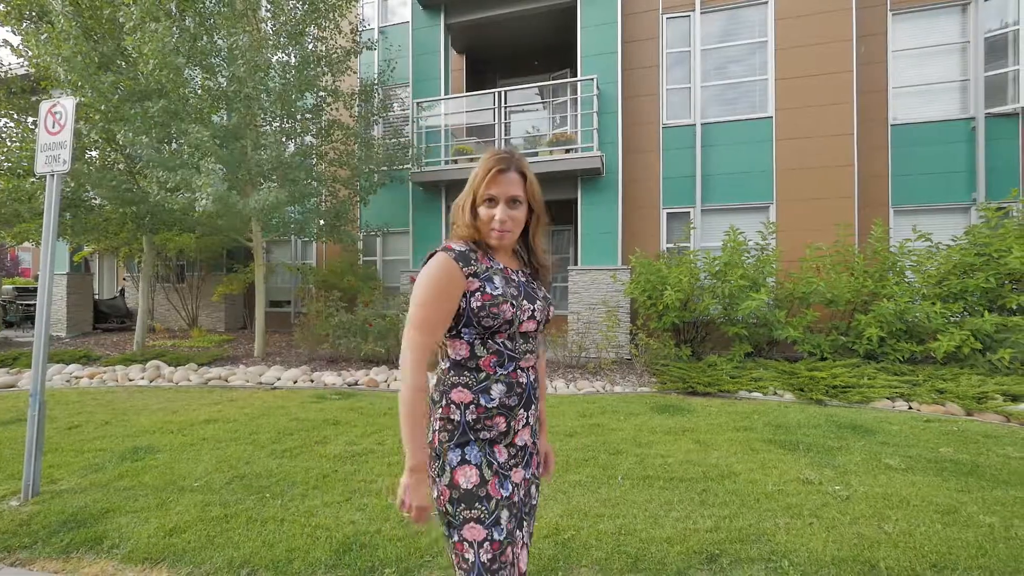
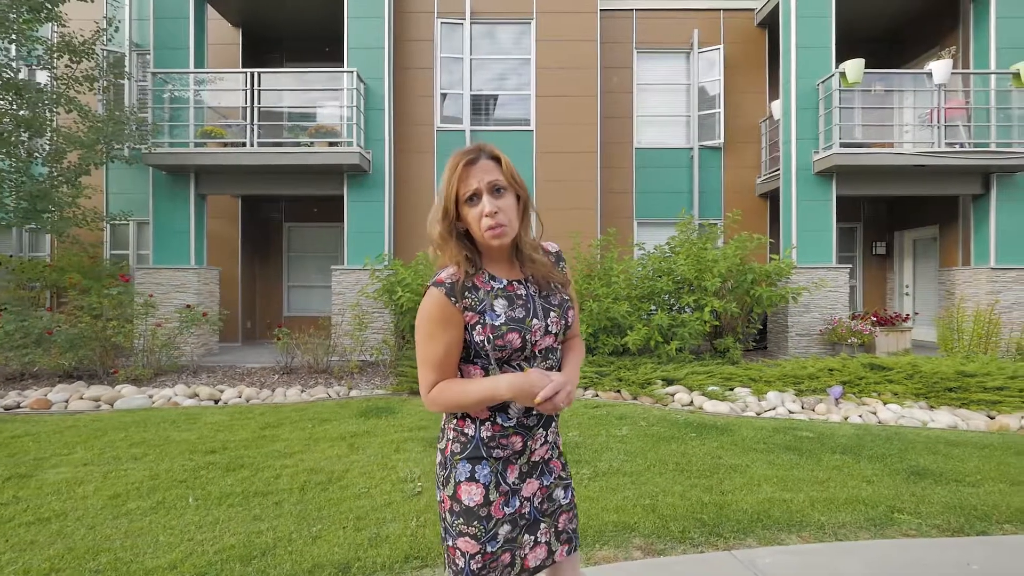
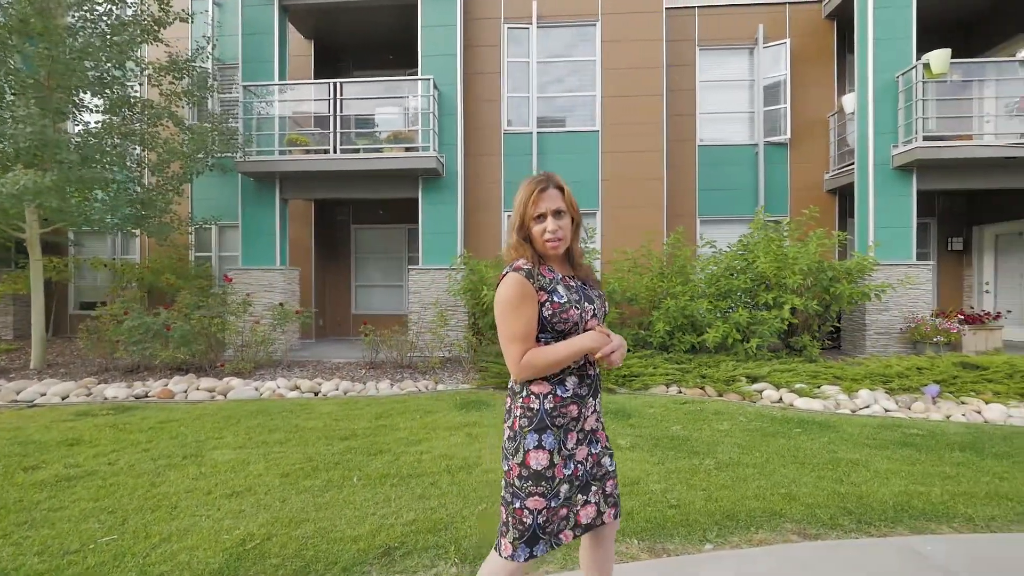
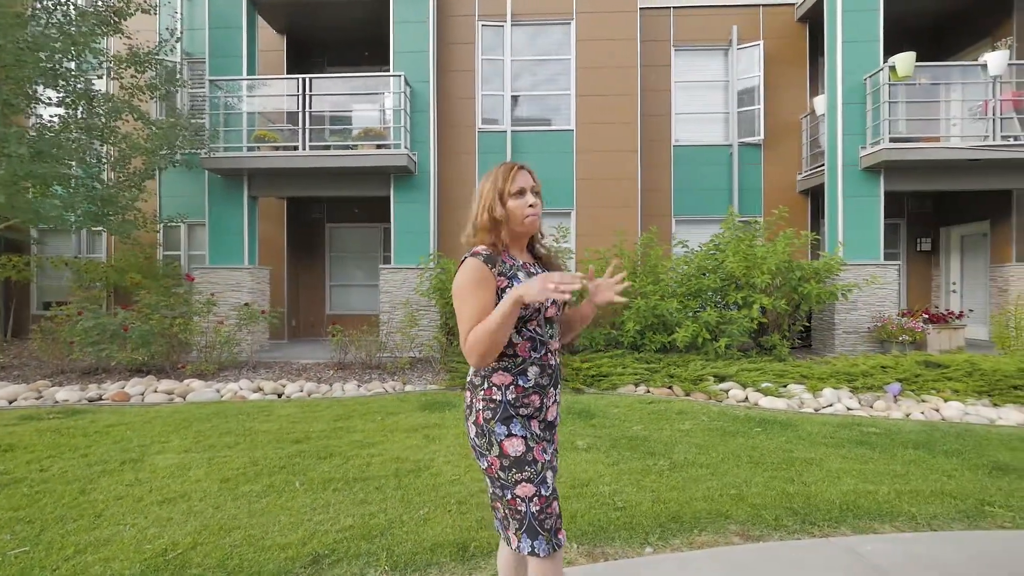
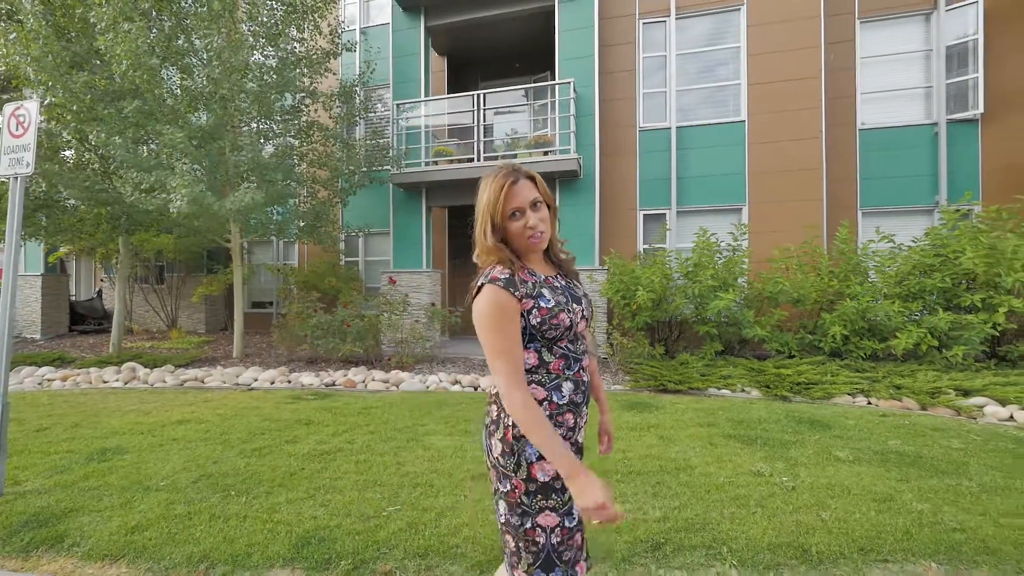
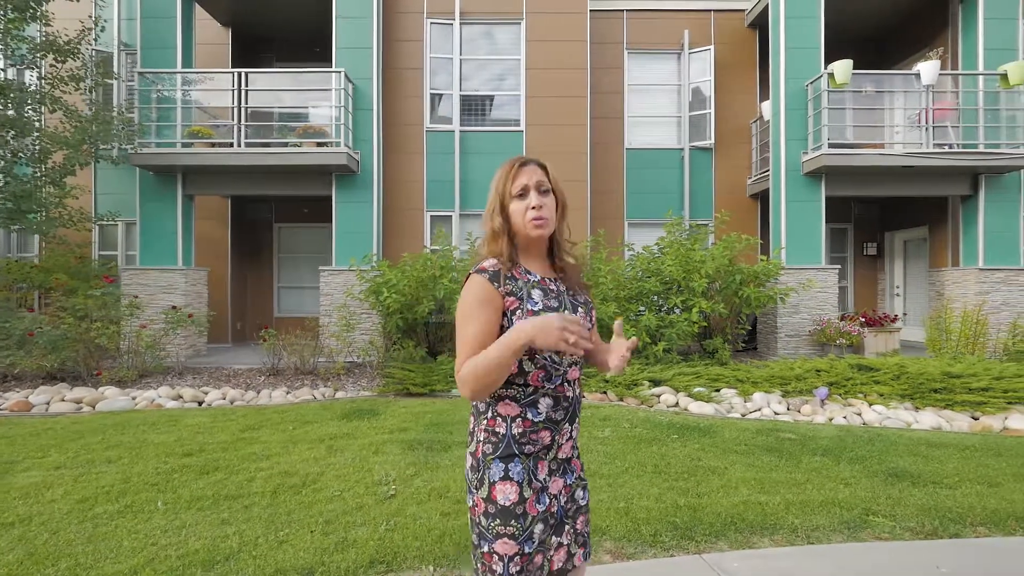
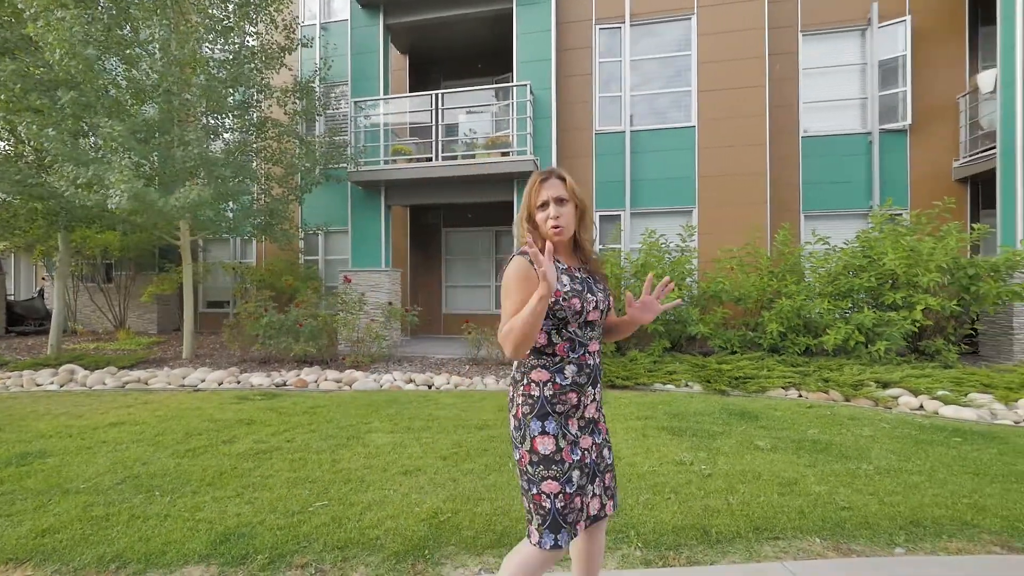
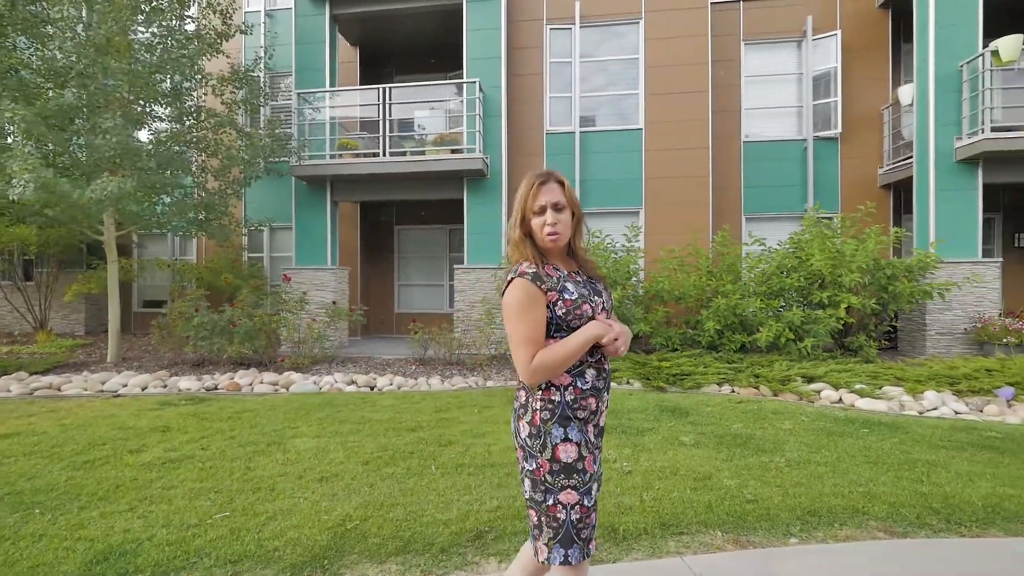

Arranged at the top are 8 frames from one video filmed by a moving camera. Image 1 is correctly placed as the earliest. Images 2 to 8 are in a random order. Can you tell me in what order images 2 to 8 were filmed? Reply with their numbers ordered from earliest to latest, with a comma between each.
5, 7, 8, 3, 4, 2, 6
